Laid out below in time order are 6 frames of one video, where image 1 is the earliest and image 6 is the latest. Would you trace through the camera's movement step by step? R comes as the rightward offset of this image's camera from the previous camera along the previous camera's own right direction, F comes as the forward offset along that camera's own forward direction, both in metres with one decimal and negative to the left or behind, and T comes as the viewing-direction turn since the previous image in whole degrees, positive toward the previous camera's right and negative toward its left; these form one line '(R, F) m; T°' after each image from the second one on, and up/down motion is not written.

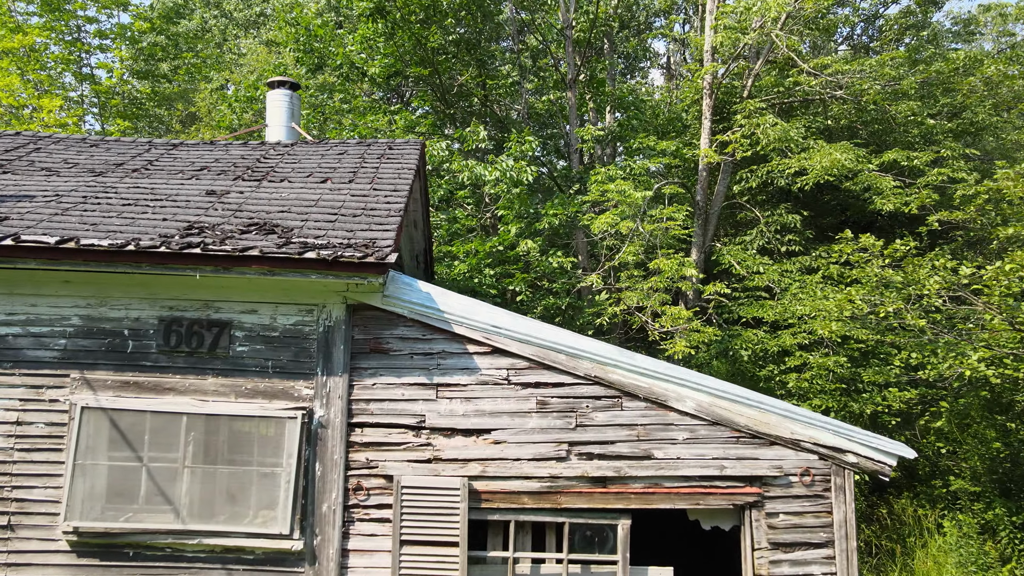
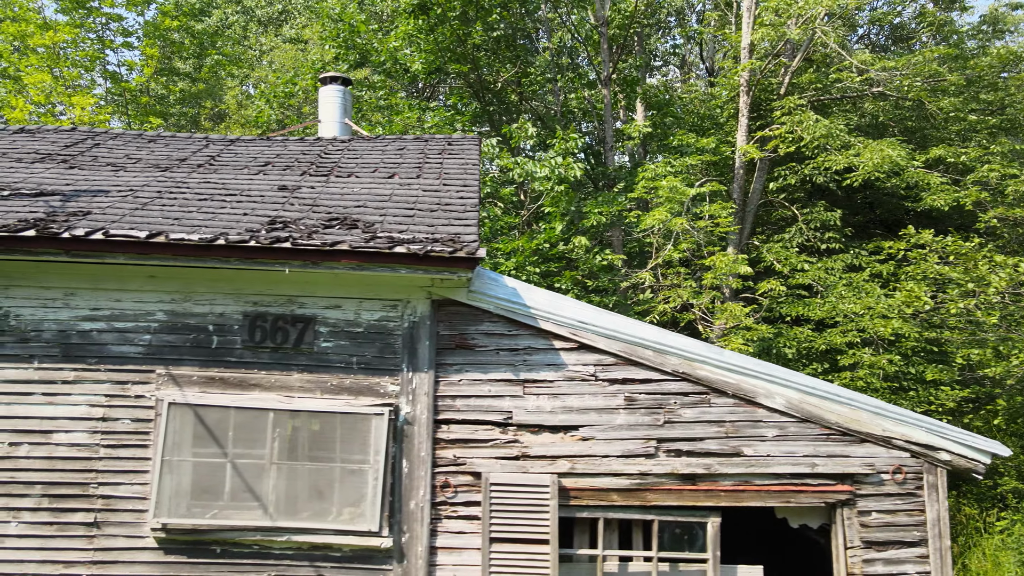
(-0.8, 0.0) m; 0°
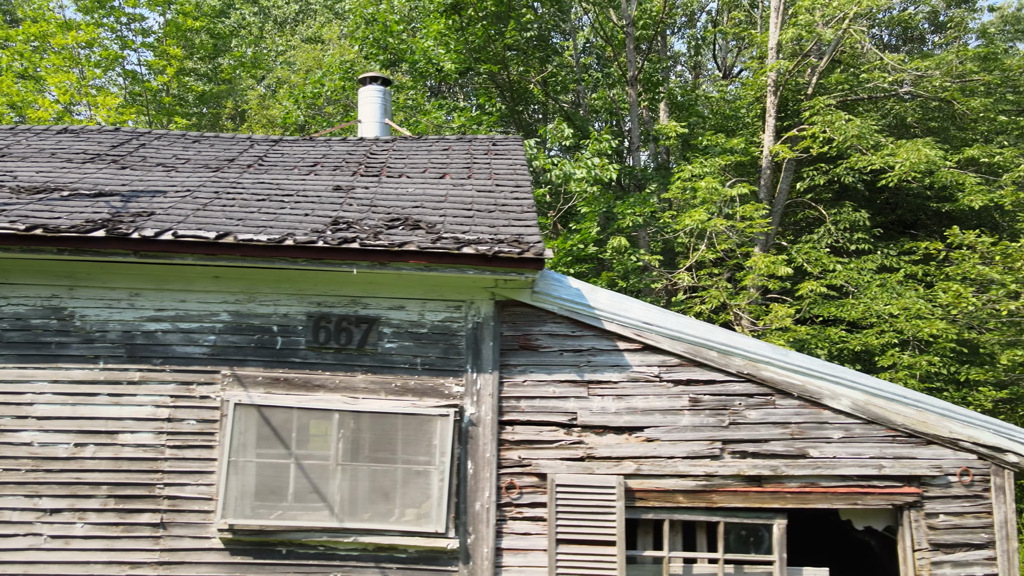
(-0.6, 0.0) m; 0°
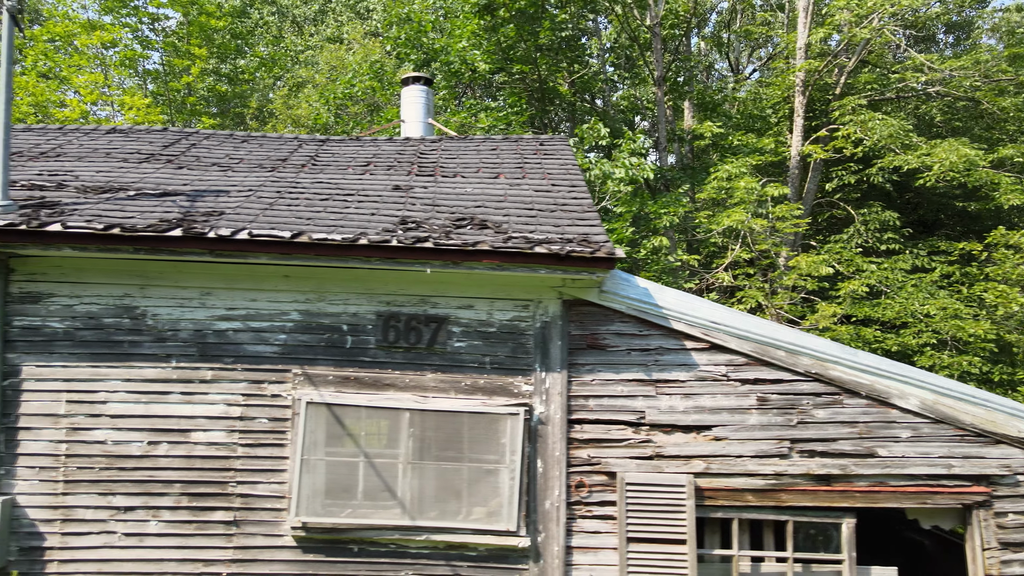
(-0.7, 0.0) m; 0°
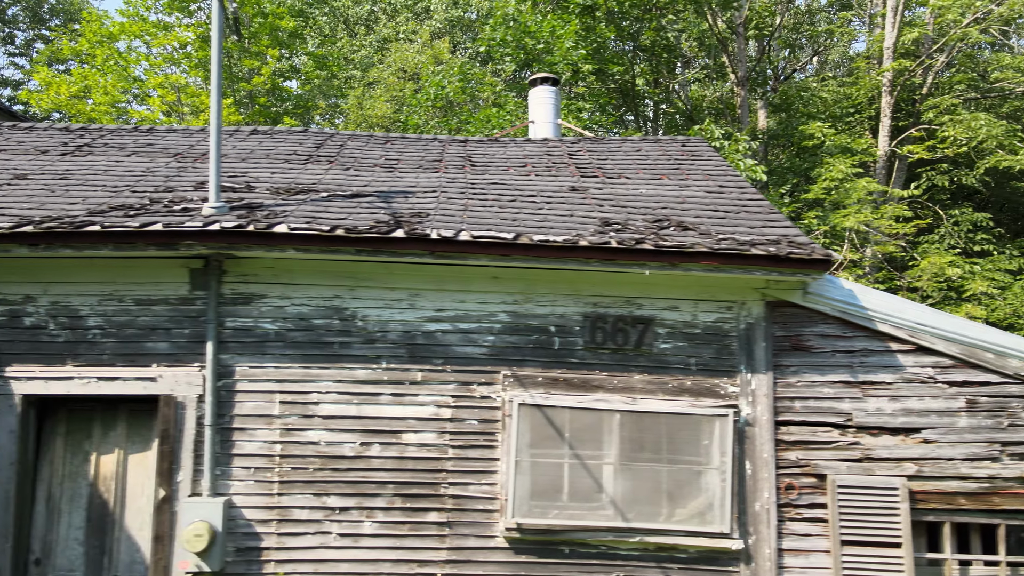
(-2.0, 0.0) m; 0°
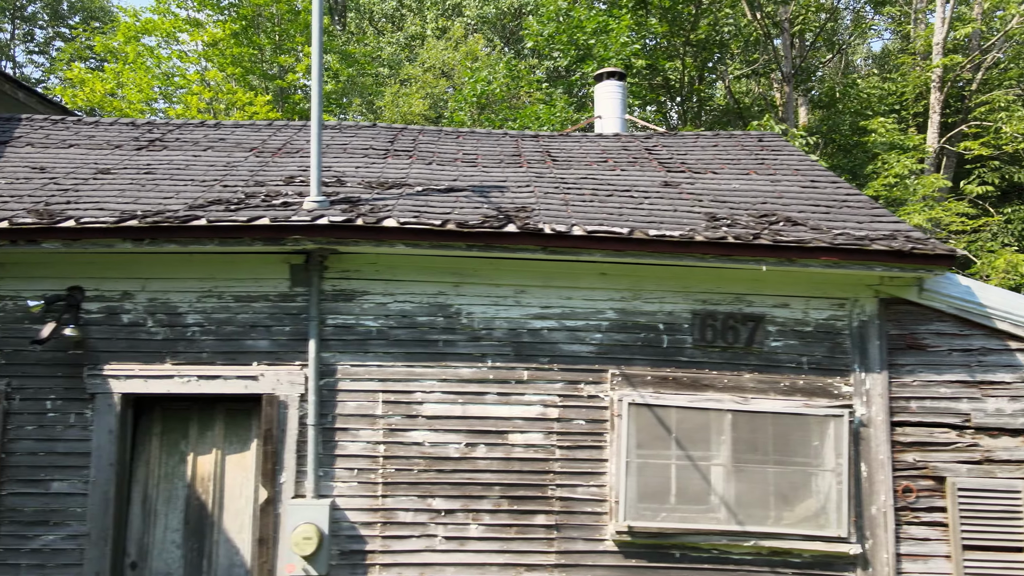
(-1.0, +0.1) m; 0°
